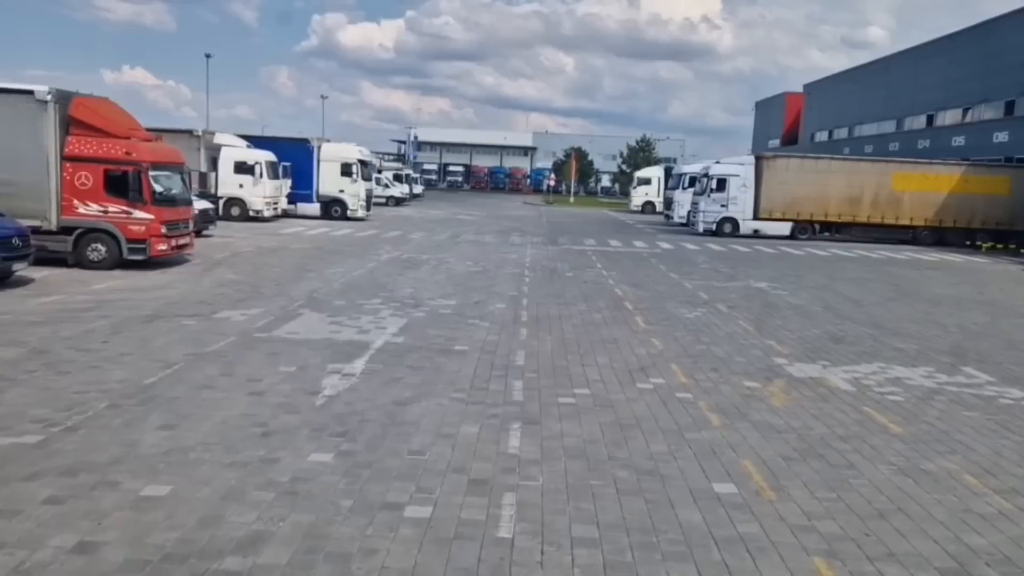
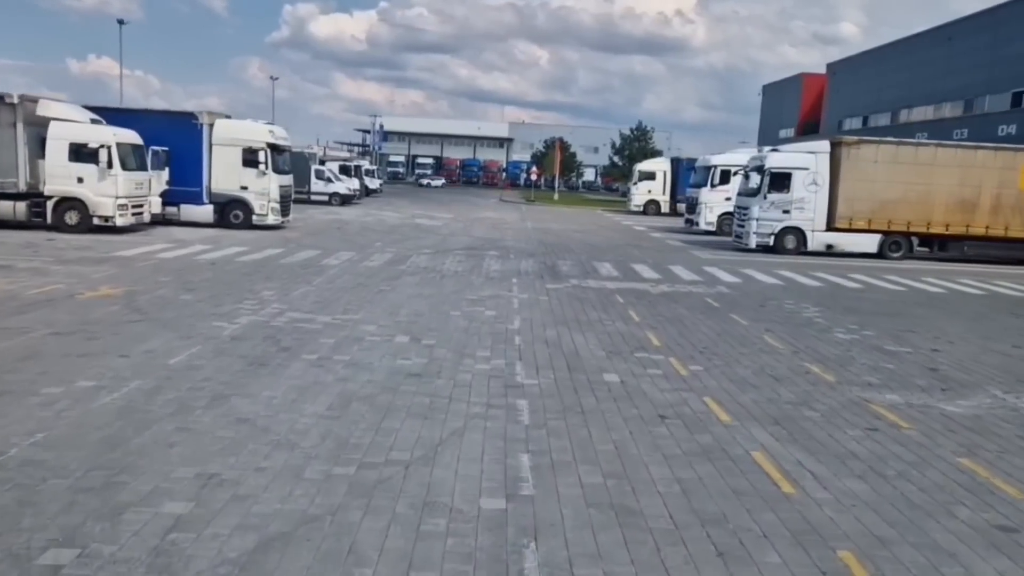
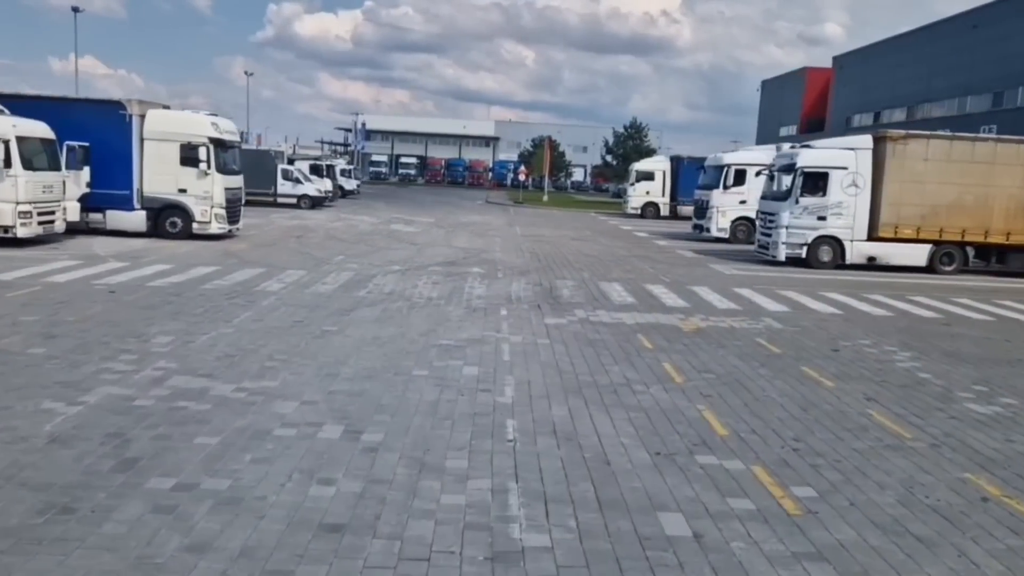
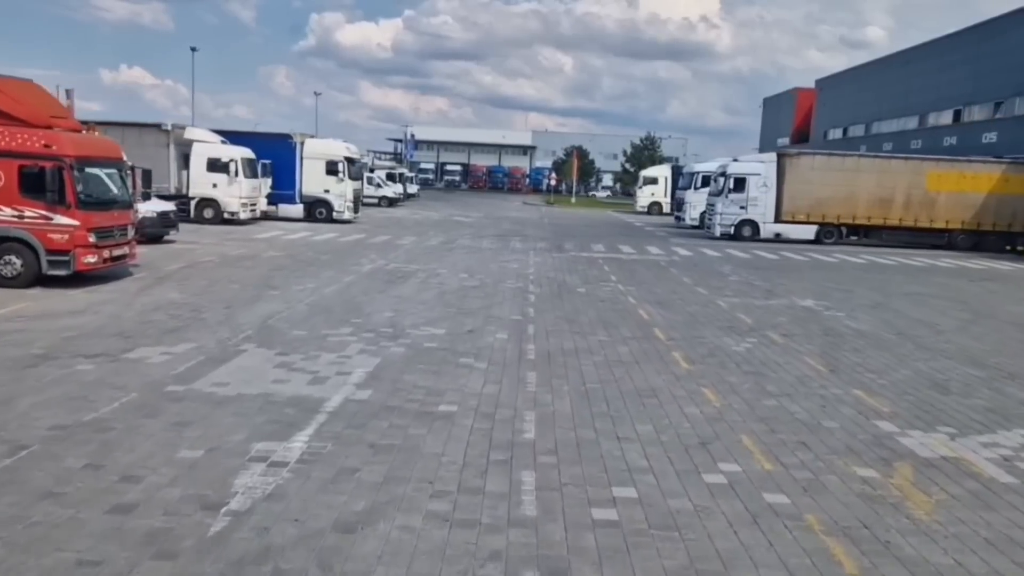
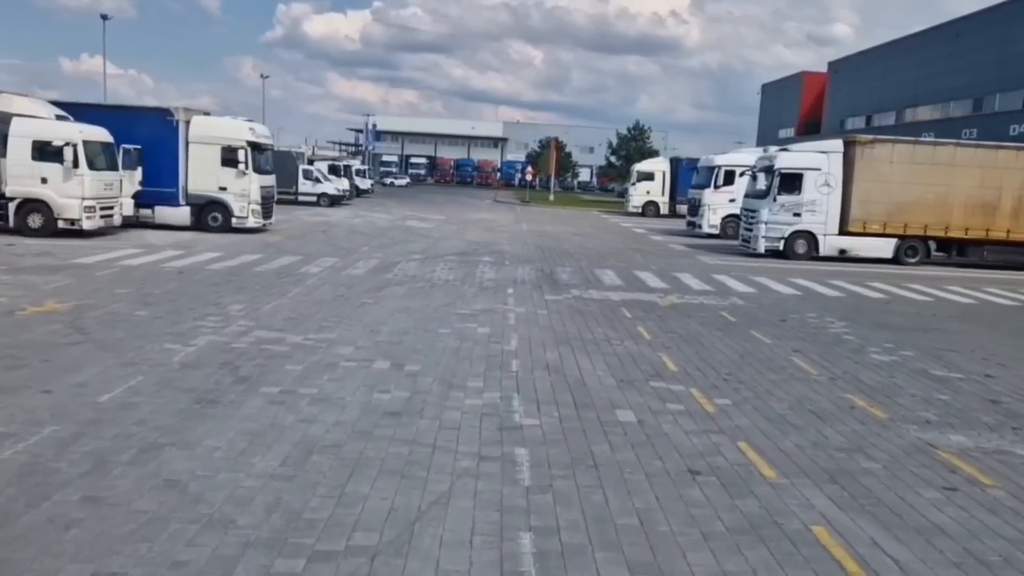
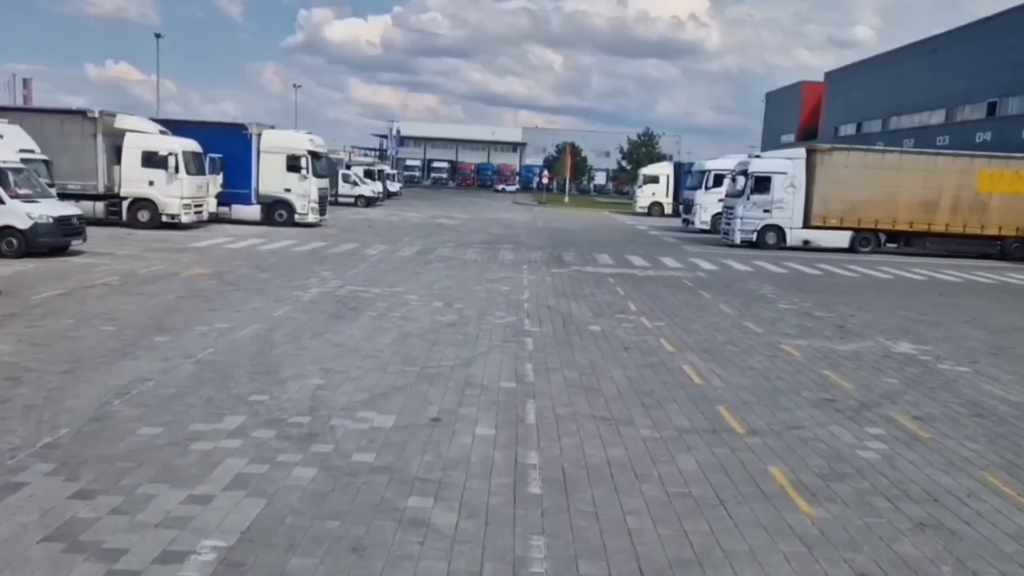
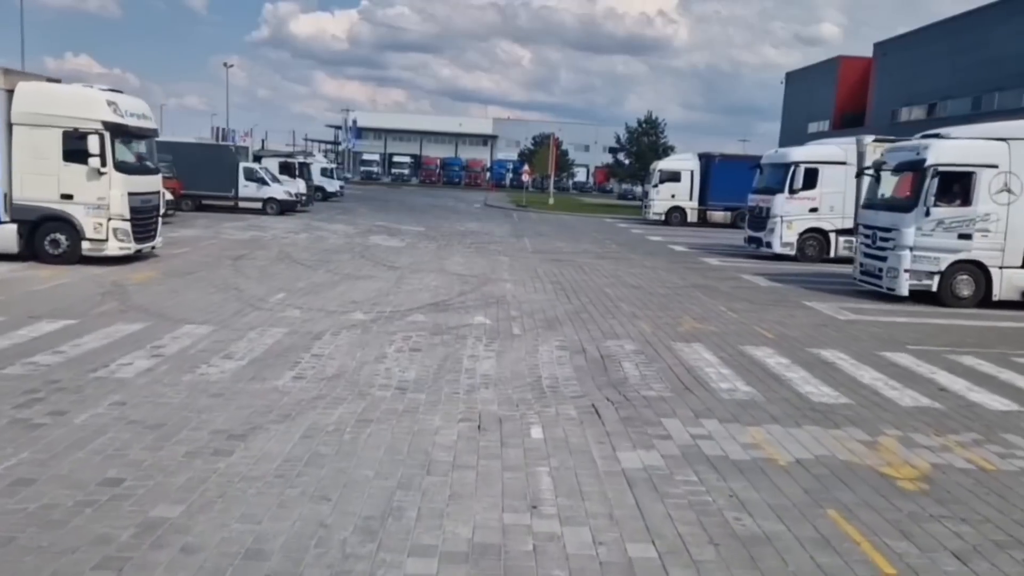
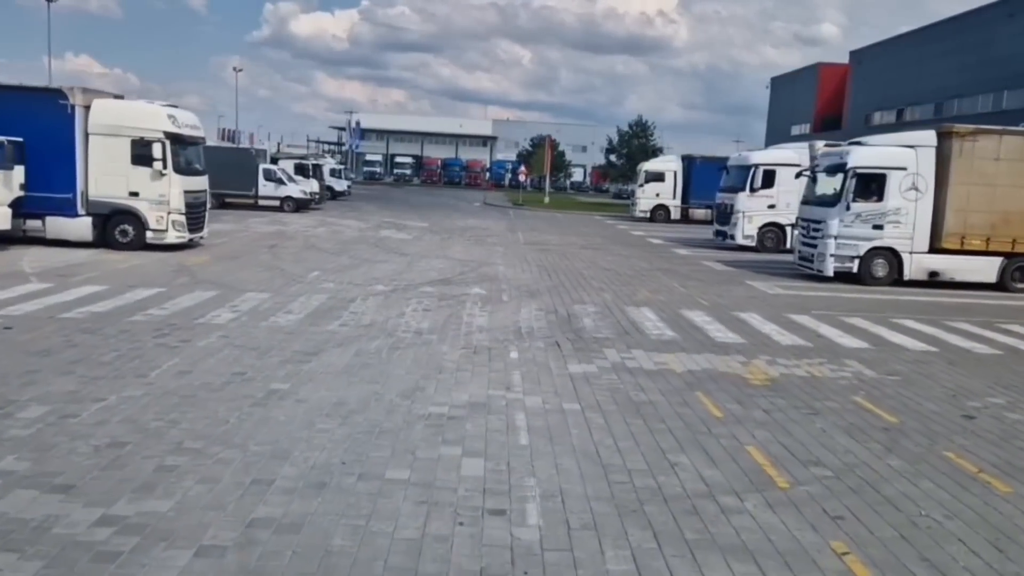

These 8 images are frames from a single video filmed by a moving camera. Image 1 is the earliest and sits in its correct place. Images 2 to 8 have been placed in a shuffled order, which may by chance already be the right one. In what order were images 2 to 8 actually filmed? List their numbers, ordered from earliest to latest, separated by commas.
4, 6, 2, 5, 3, 8, 7
